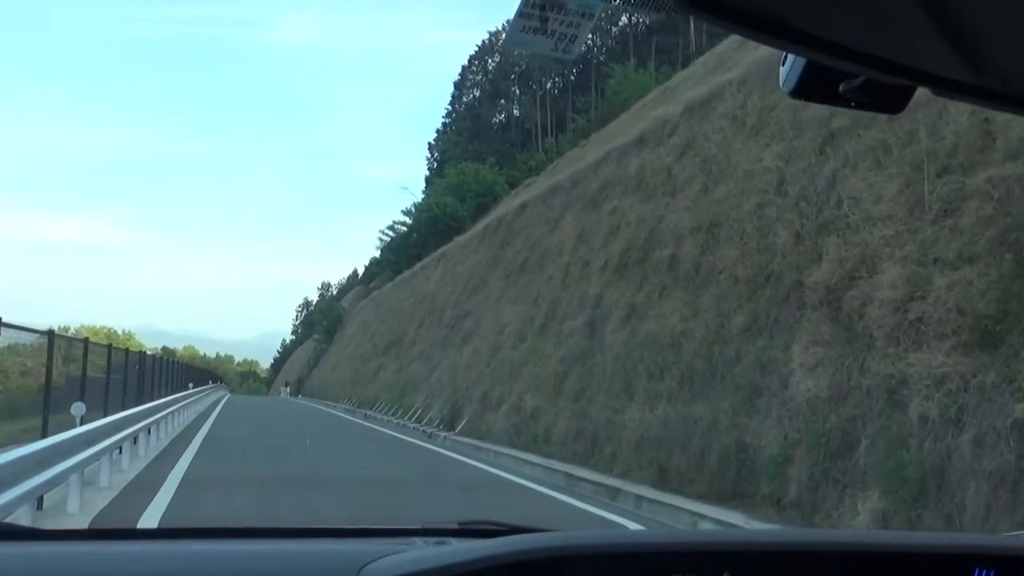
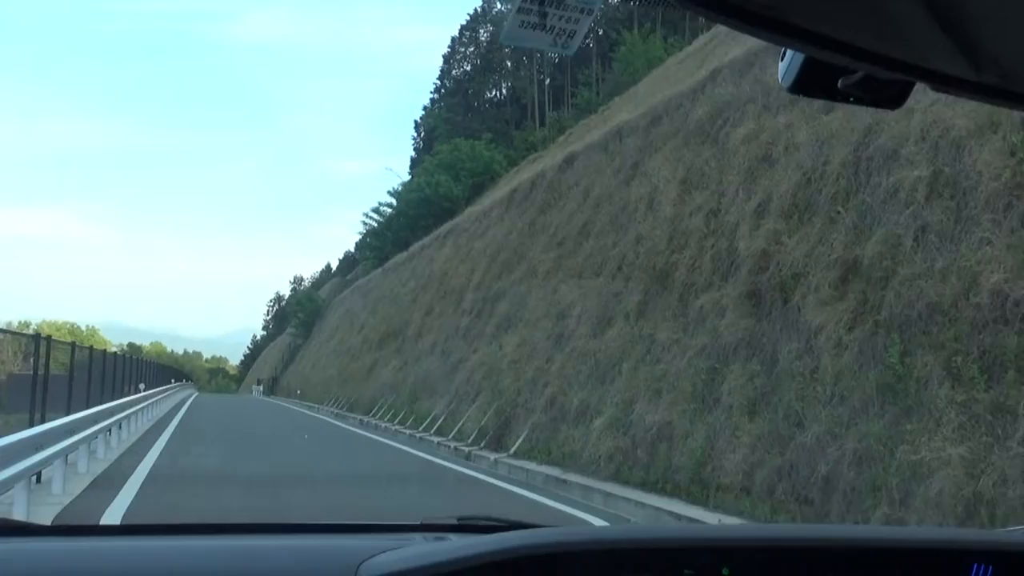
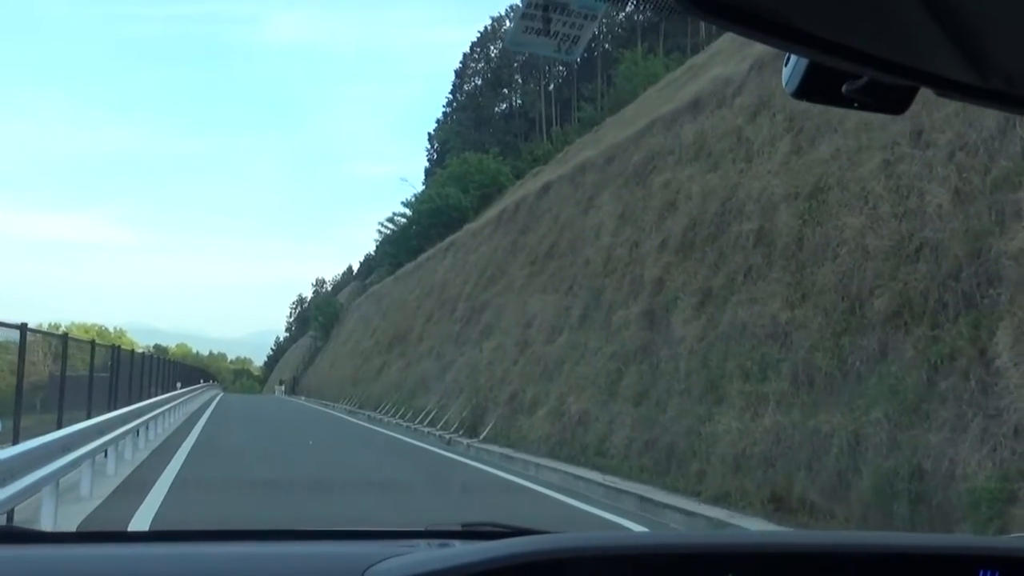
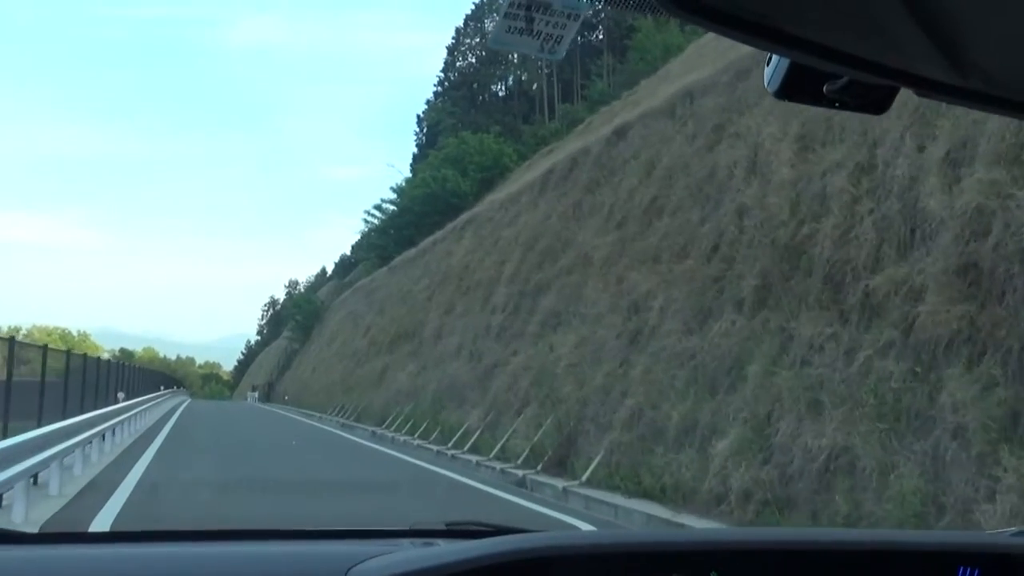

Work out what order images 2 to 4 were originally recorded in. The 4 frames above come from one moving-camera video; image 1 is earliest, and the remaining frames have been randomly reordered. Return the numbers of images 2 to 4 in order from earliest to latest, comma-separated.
3, 2, 4
